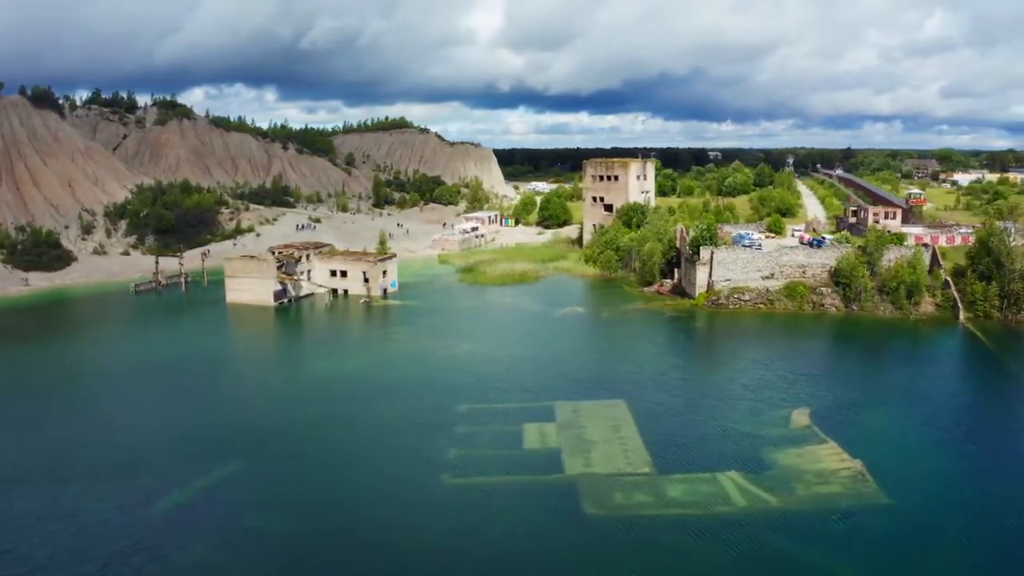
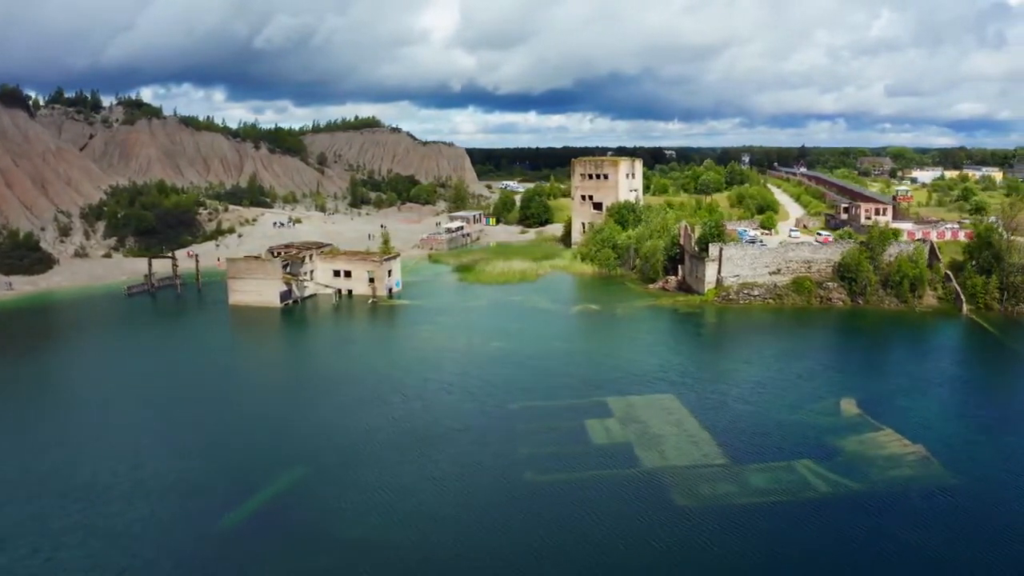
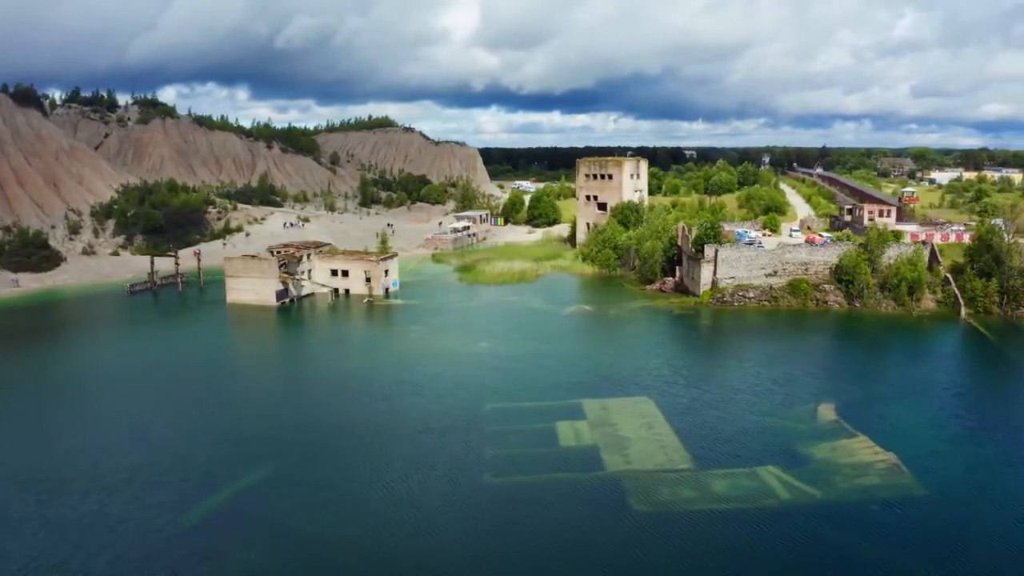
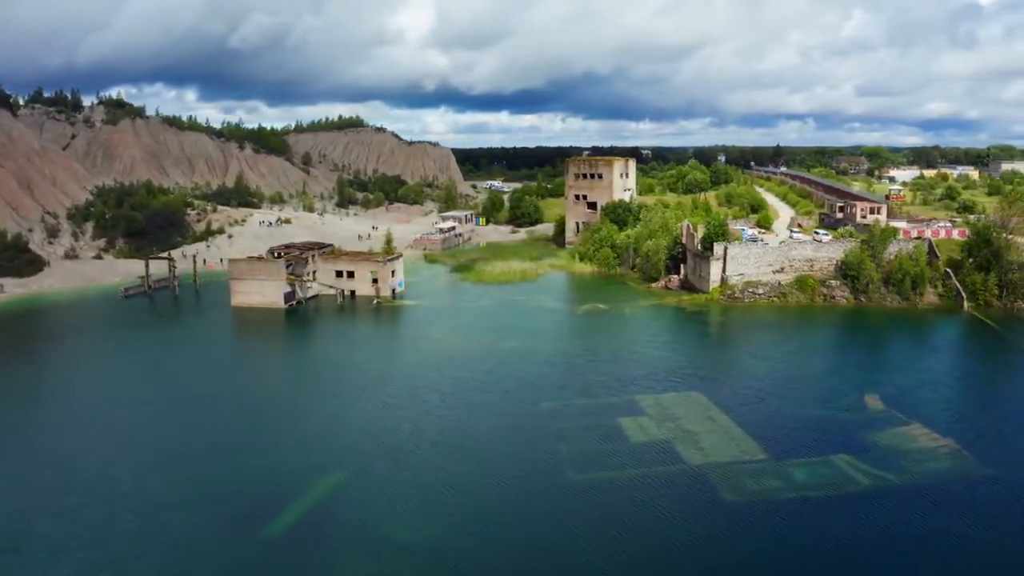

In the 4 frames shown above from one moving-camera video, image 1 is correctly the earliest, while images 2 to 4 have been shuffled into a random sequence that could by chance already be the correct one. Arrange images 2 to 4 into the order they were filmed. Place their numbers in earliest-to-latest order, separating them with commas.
3, 2, 4
